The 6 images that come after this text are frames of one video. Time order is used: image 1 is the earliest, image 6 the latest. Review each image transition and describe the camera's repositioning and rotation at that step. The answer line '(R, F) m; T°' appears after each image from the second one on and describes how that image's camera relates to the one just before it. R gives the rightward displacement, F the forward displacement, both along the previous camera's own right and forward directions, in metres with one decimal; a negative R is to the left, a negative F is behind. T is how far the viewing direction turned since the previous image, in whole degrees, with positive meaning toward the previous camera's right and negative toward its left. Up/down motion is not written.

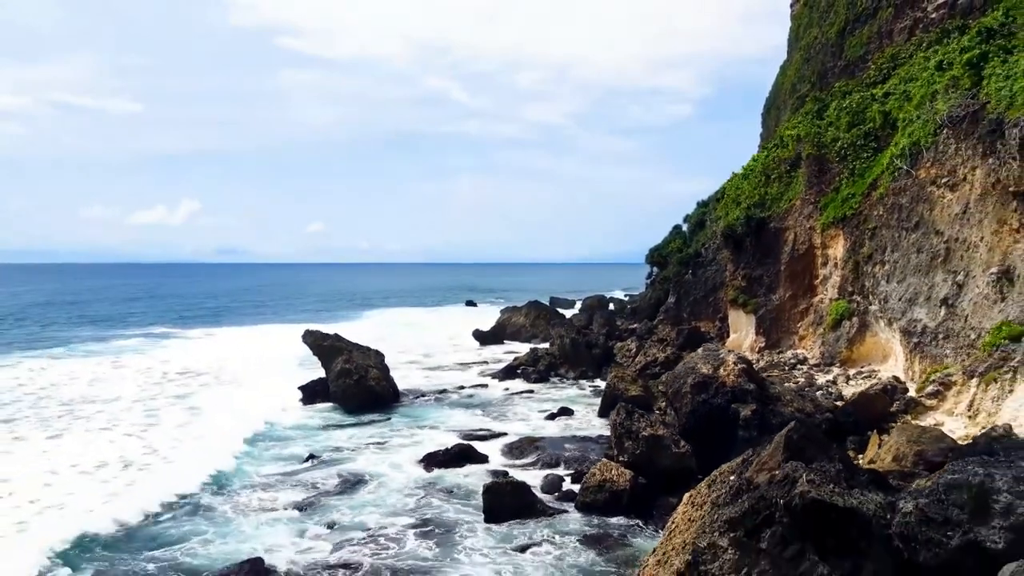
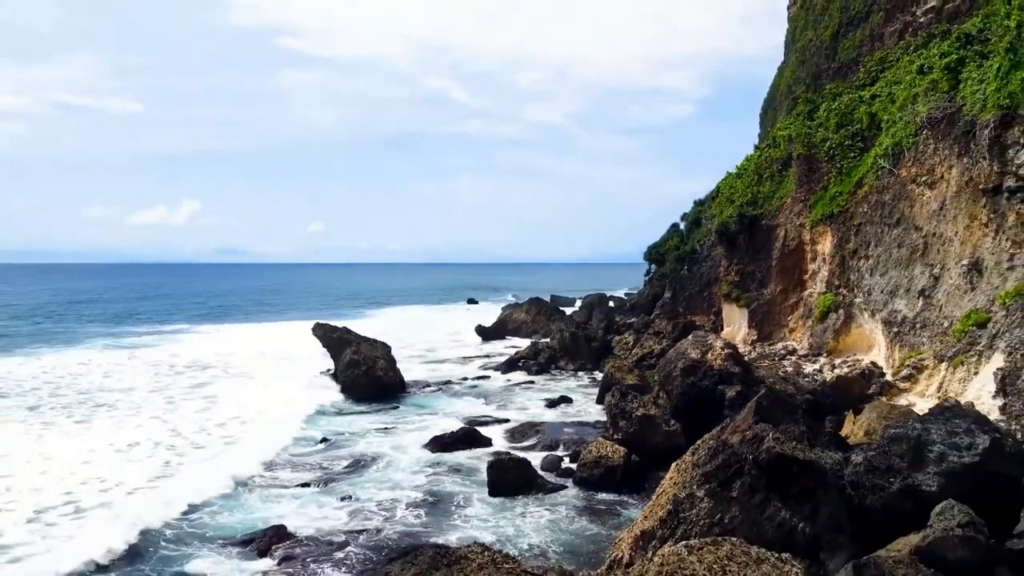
(0.0, -1.0) m; 0°
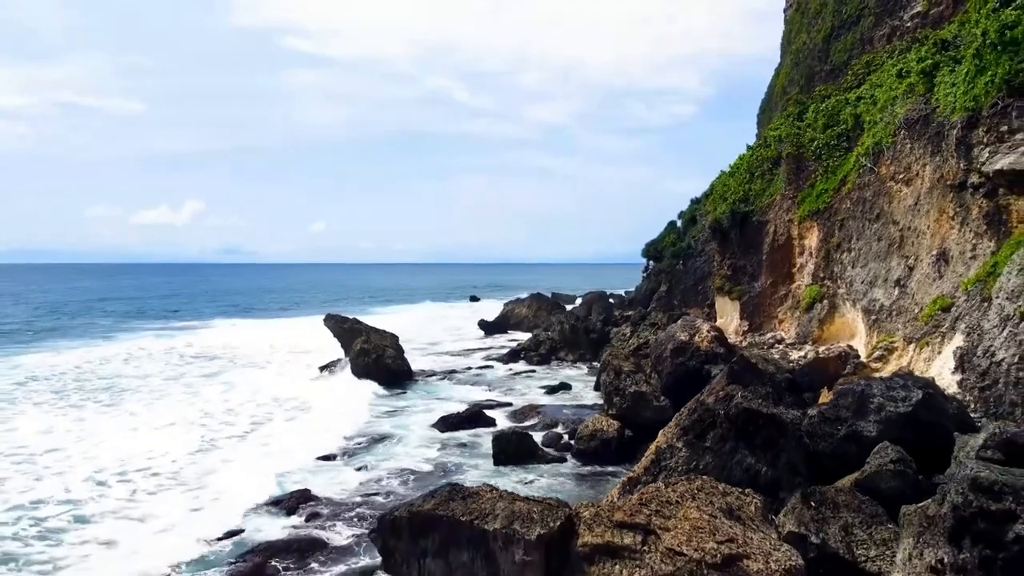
(0.0, -1.2) m; 0°
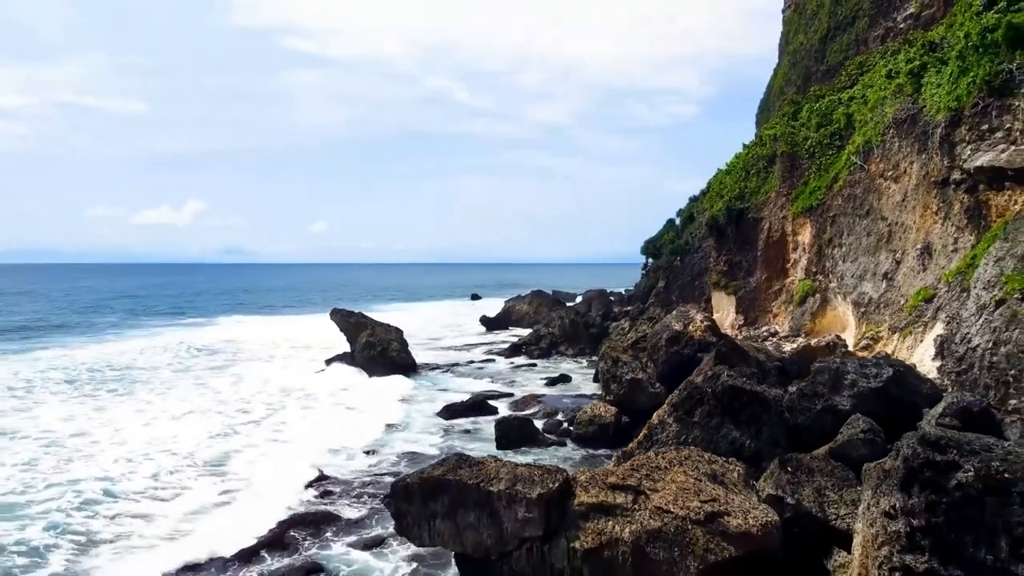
(0.0, -0.7) m; 0°
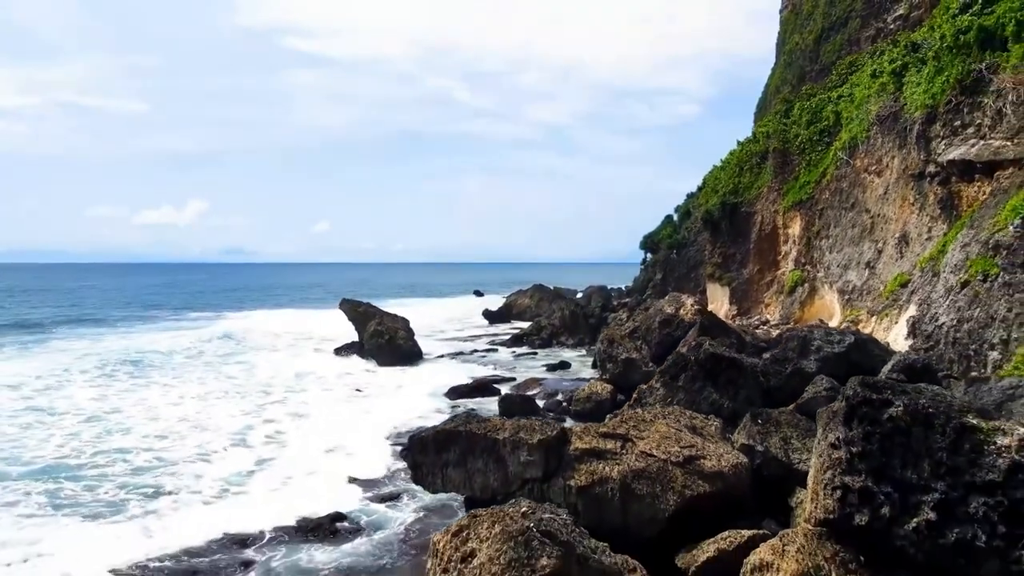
(0.0, -1.1) m; 0°
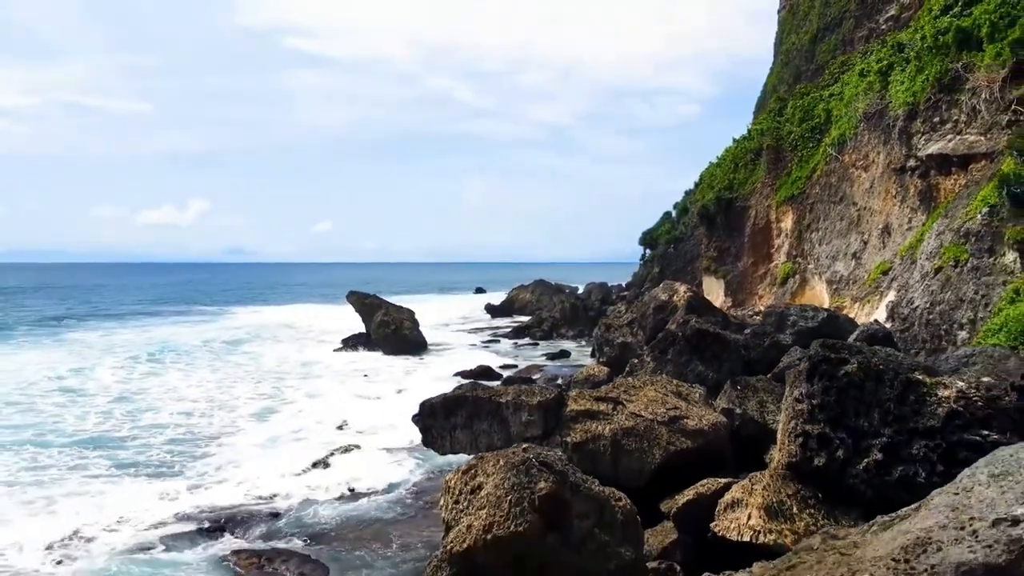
(0.0, -0.9) m; 0°
